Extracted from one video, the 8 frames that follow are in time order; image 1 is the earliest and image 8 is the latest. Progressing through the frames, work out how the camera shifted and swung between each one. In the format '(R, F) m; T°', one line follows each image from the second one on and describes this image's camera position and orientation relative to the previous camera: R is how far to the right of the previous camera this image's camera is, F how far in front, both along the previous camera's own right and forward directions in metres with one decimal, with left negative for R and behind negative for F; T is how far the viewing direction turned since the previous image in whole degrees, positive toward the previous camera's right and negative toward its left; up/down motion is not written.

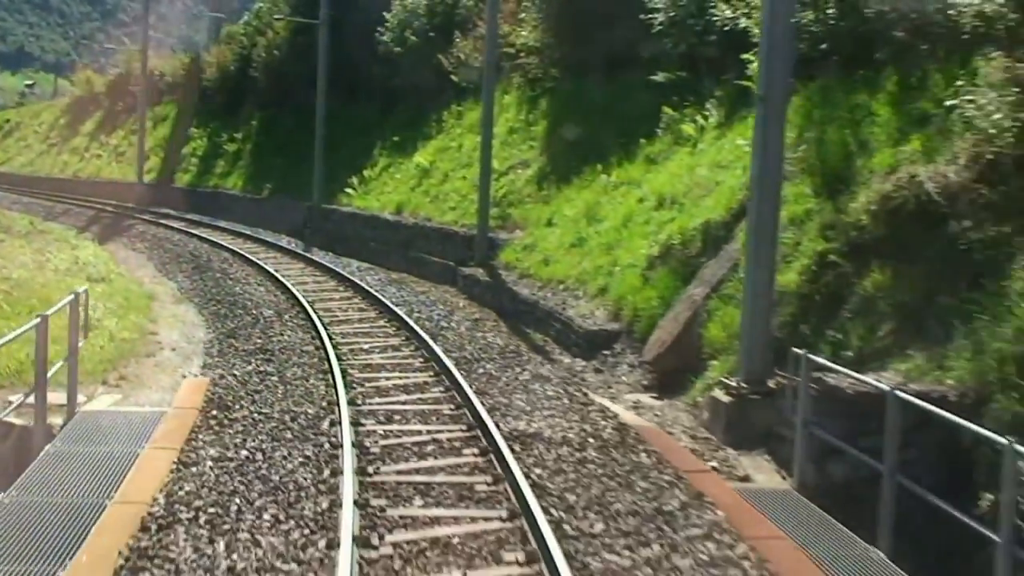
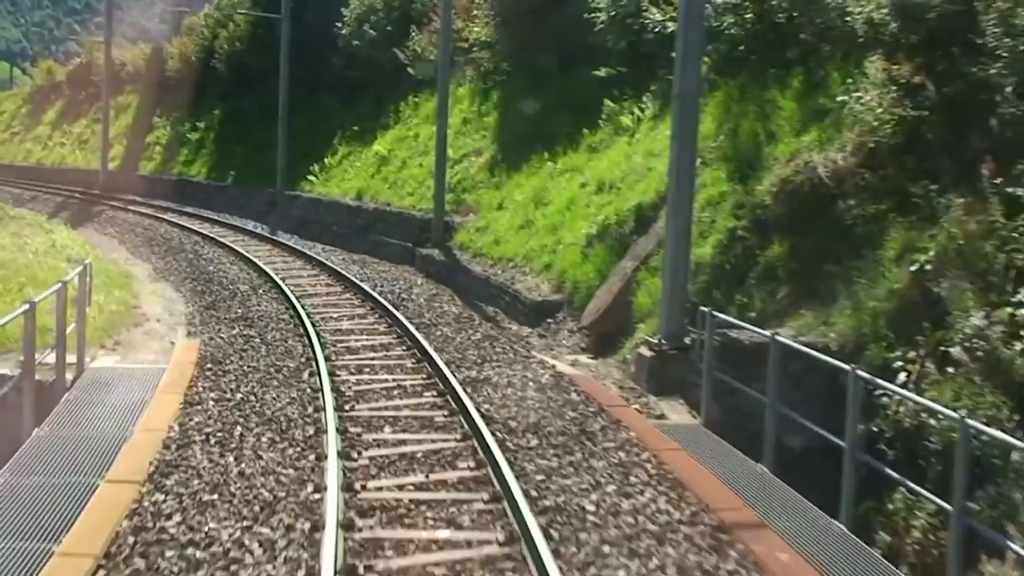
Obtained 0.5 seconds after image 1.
(0.0, -1.8) m; +2°
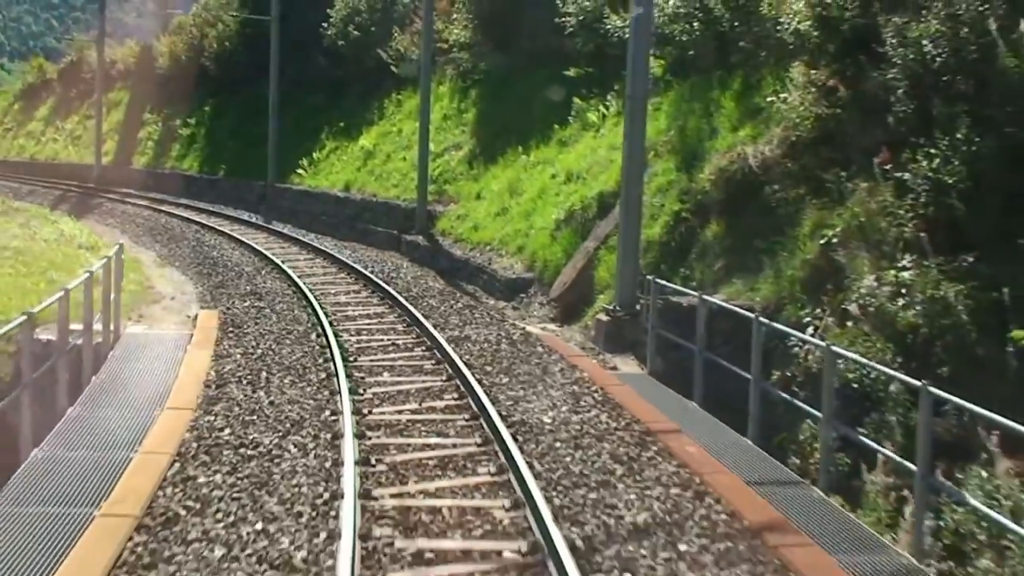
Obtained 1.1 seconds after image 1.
(0.0, -2.1) m; +1°
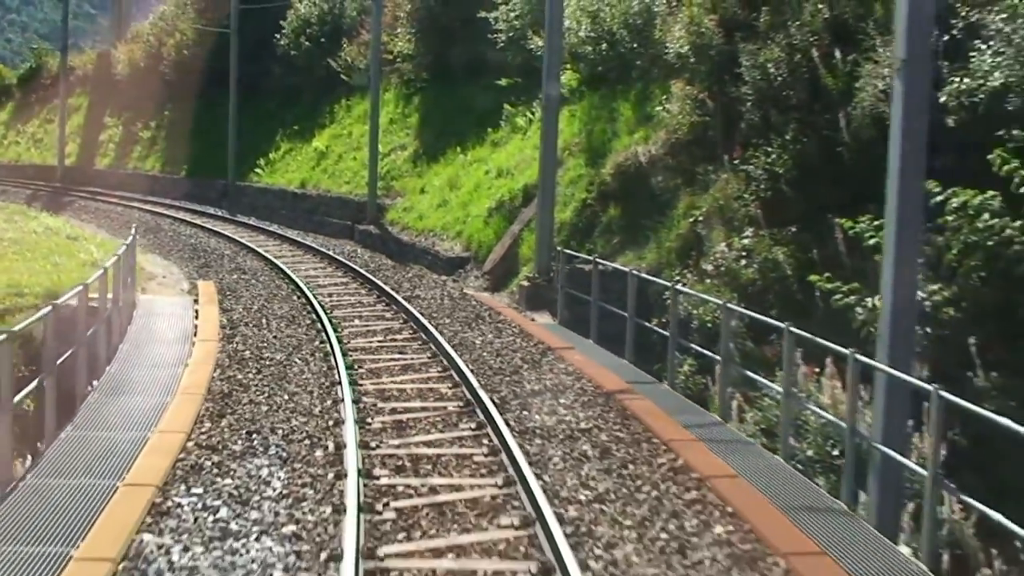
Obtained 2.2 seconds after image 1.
(0.0, -3.8) m; +2°
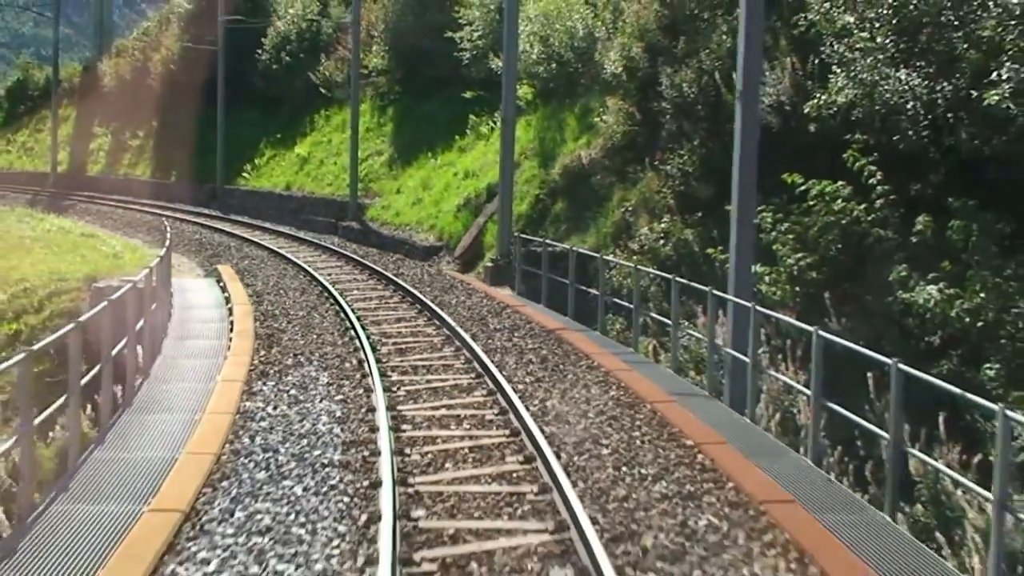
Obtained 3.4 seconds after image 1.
(0.0, -4.0) m; +1°
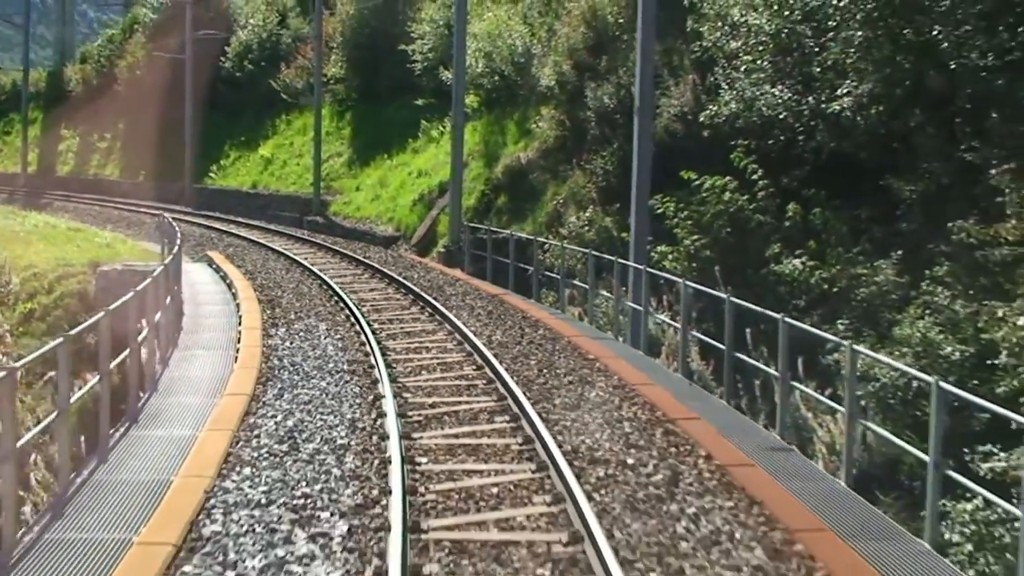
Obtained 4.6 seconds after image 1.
(-0.1, -3.9) m; +2°
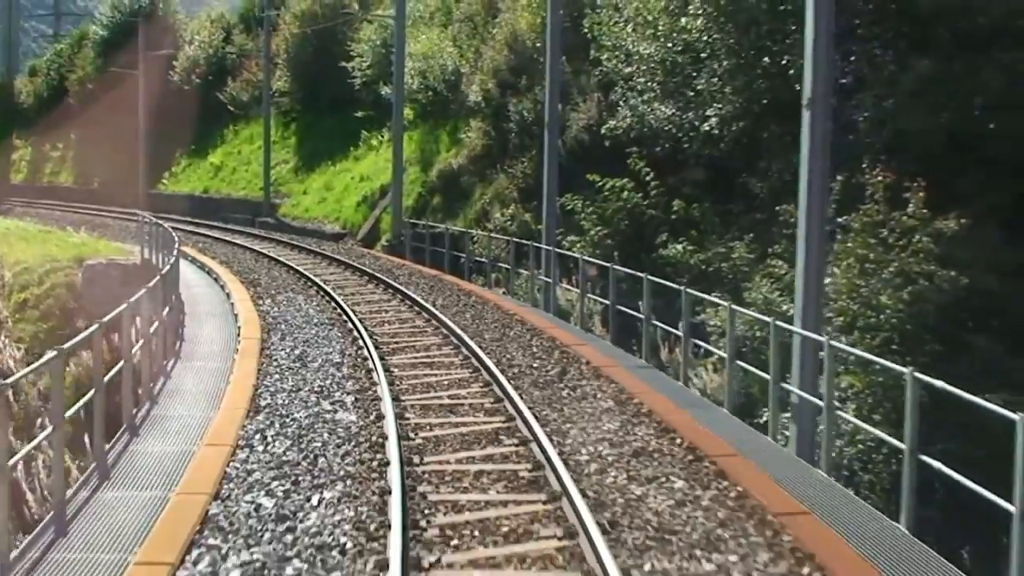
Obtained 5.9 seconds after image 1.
(-0.2, -4.4) m; +3°
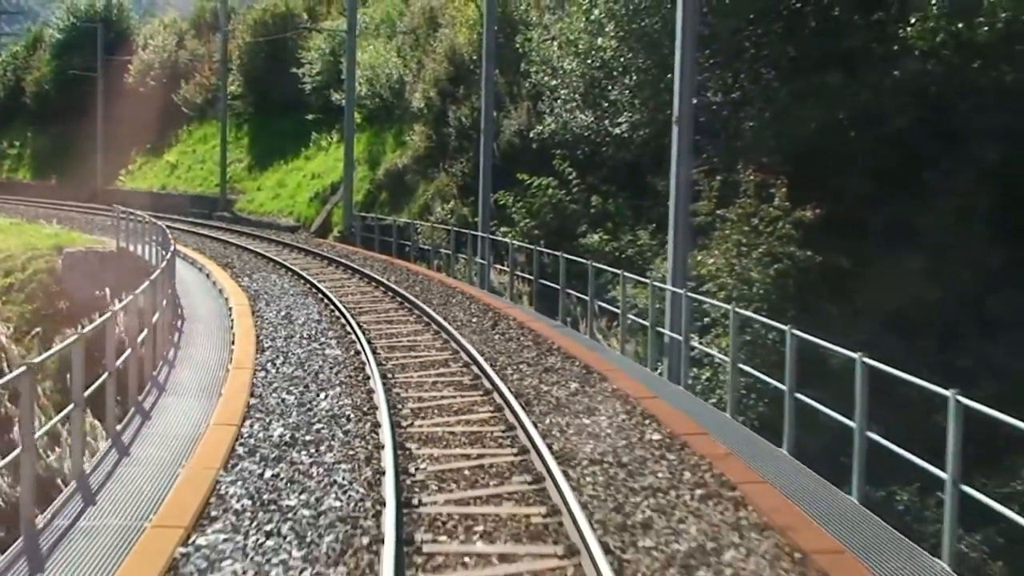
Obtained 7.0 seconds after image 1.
(-0.1, -3.8) m; +3°
